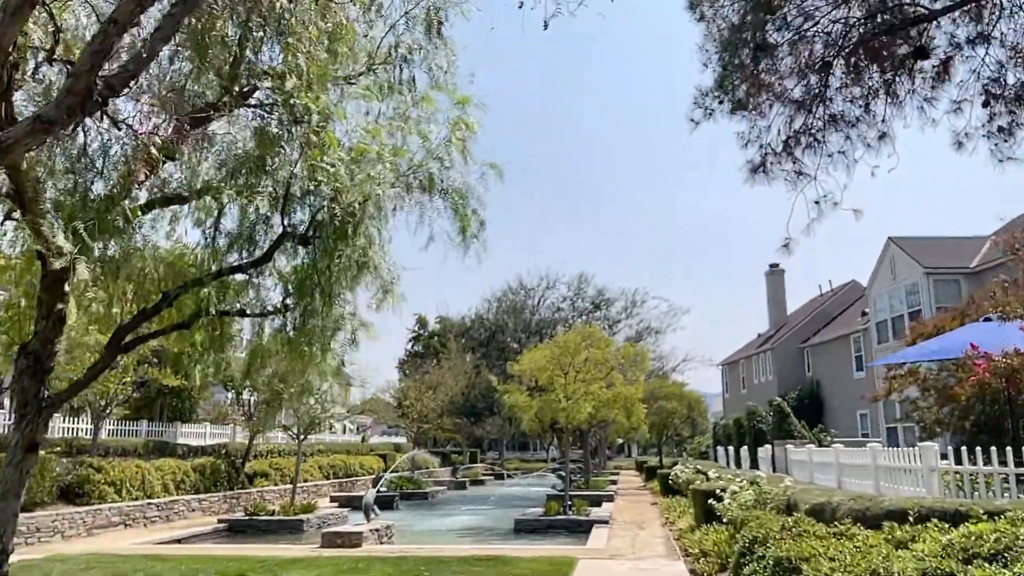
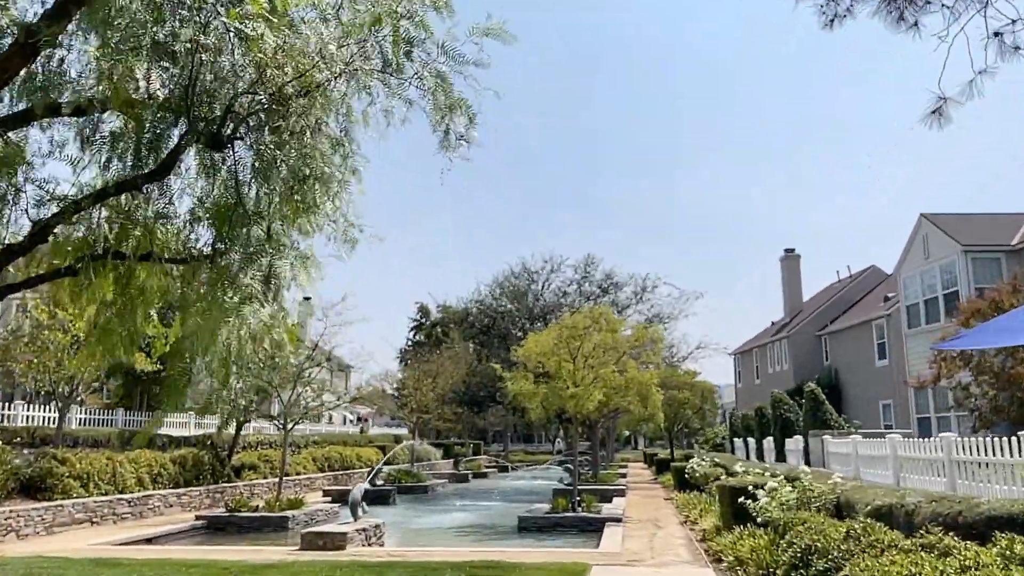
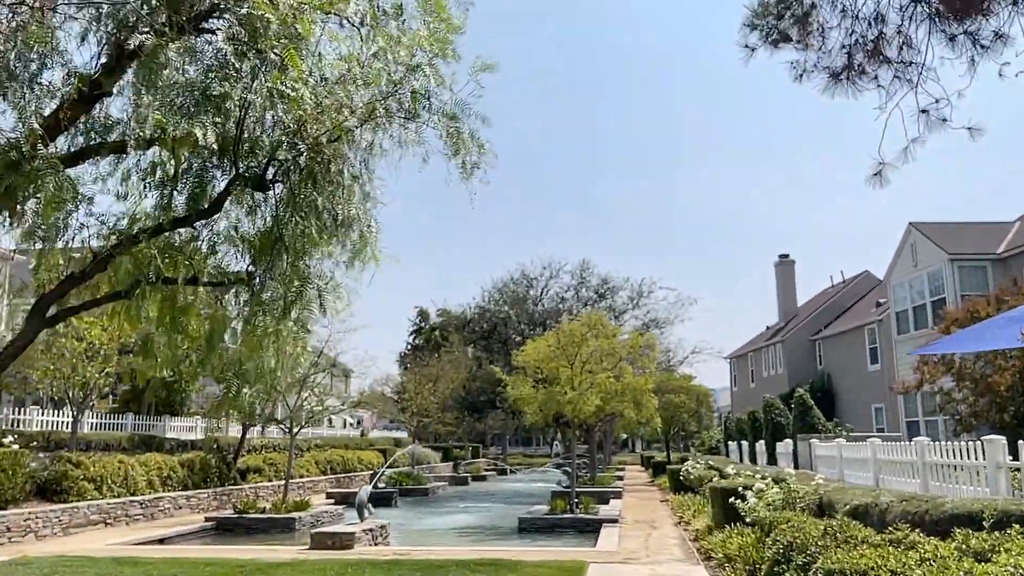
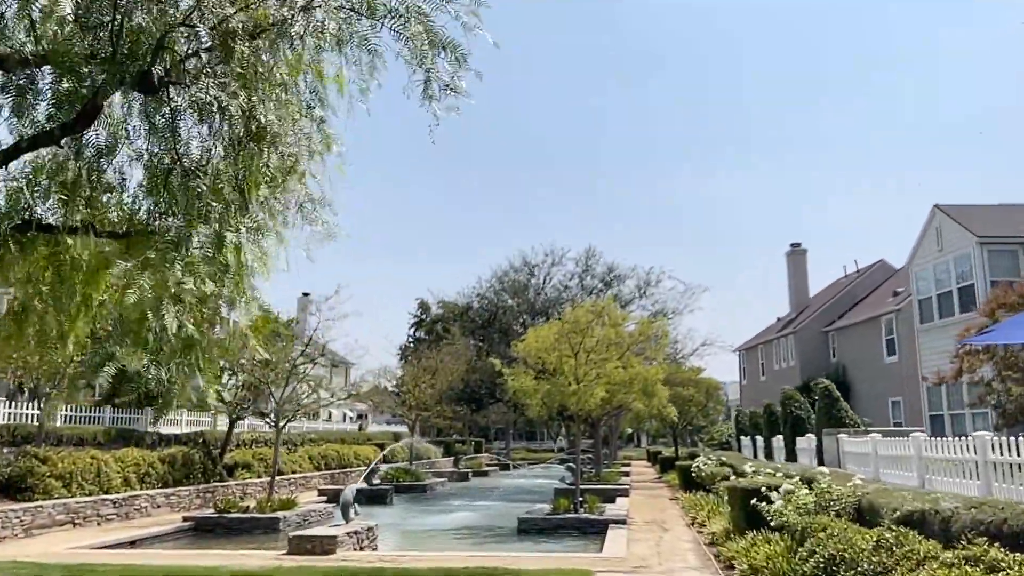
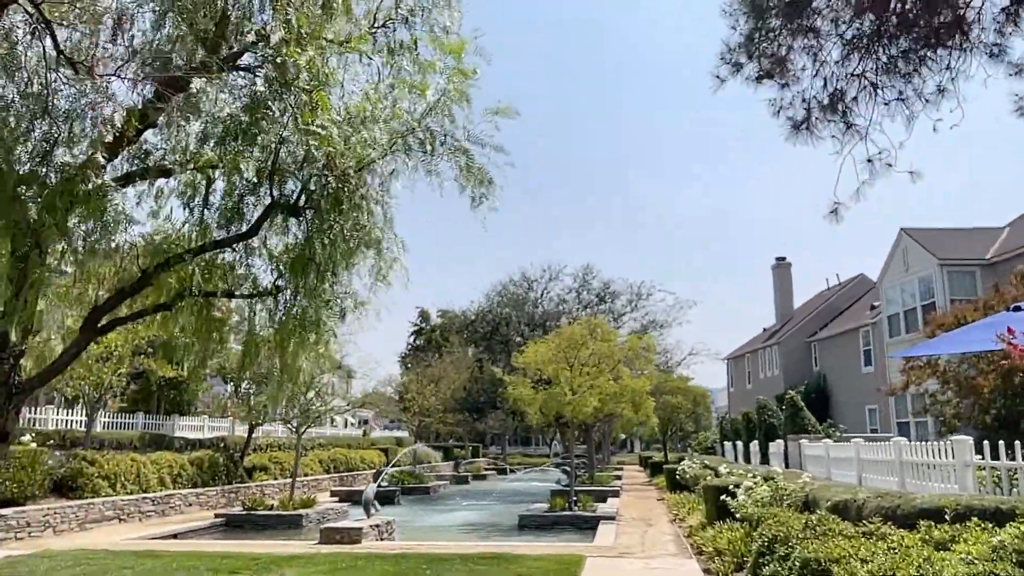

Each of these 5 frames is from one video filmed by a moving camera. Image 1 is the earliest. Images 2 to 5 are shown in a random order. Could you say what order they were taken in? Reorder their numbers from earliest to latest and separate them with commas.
5, 3, 2, 4
